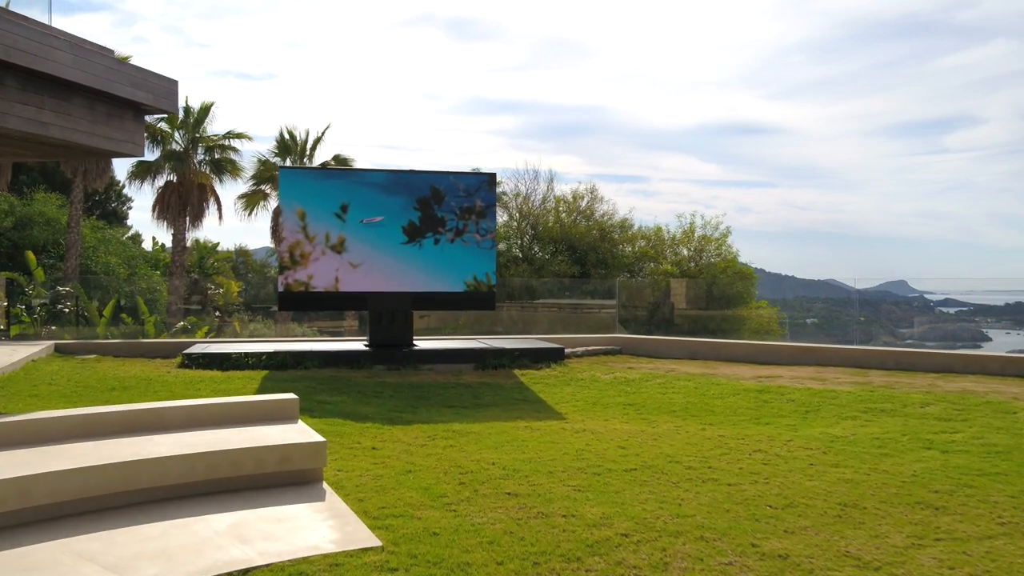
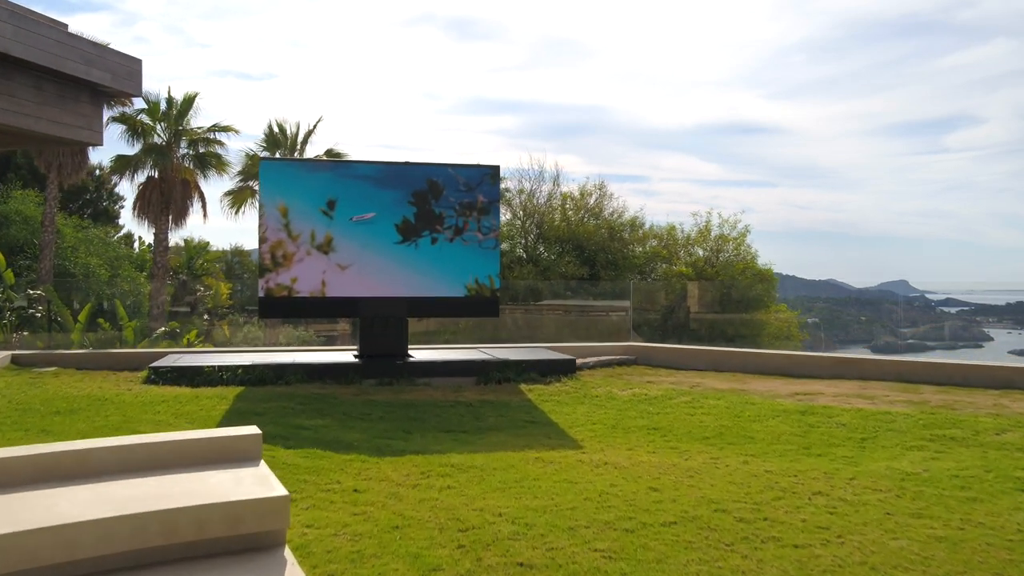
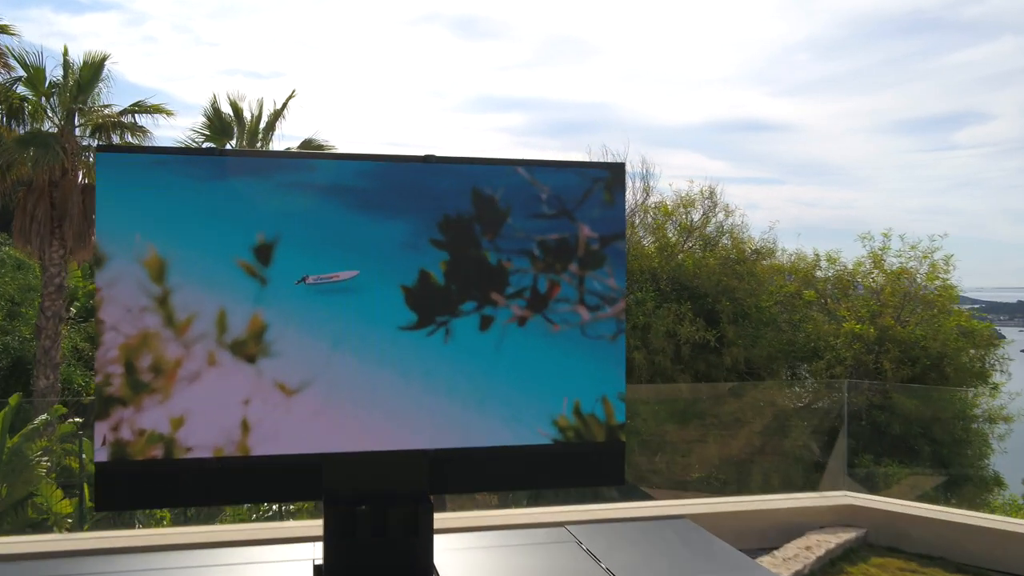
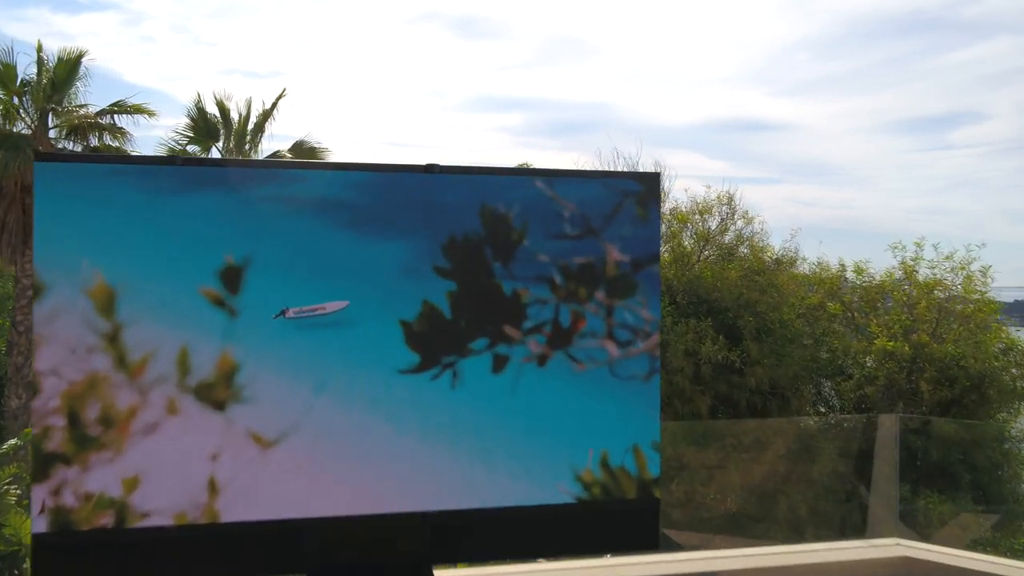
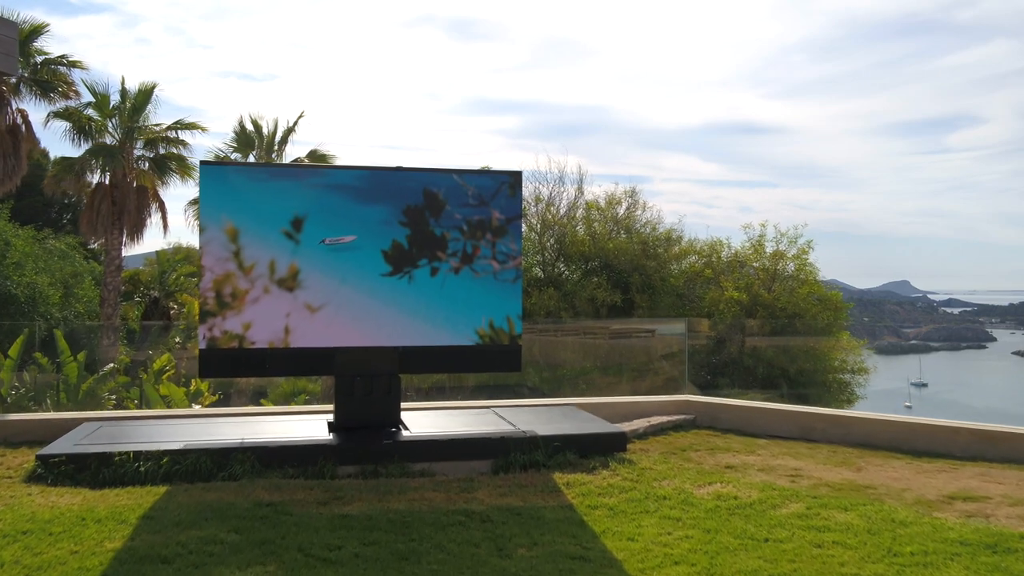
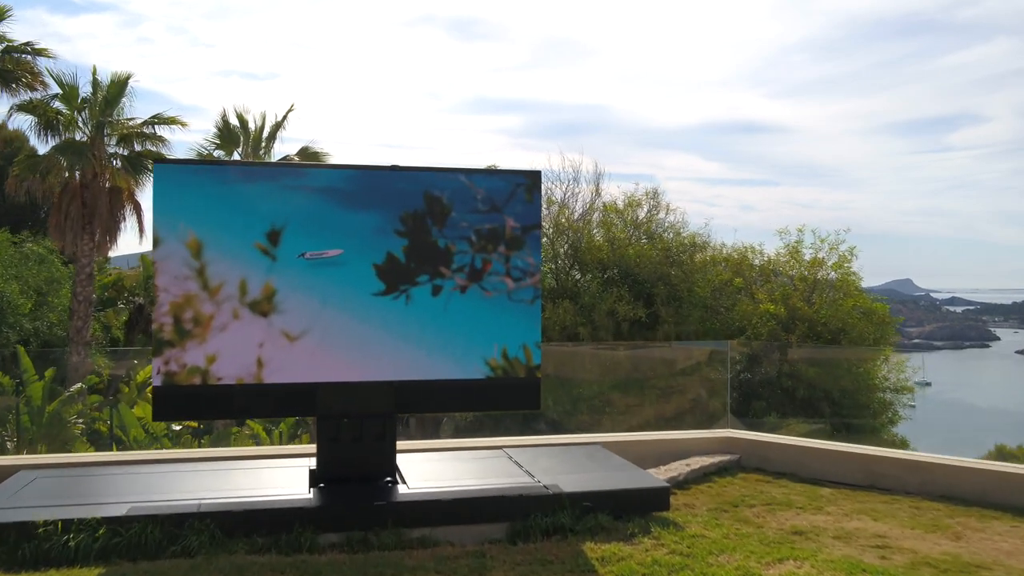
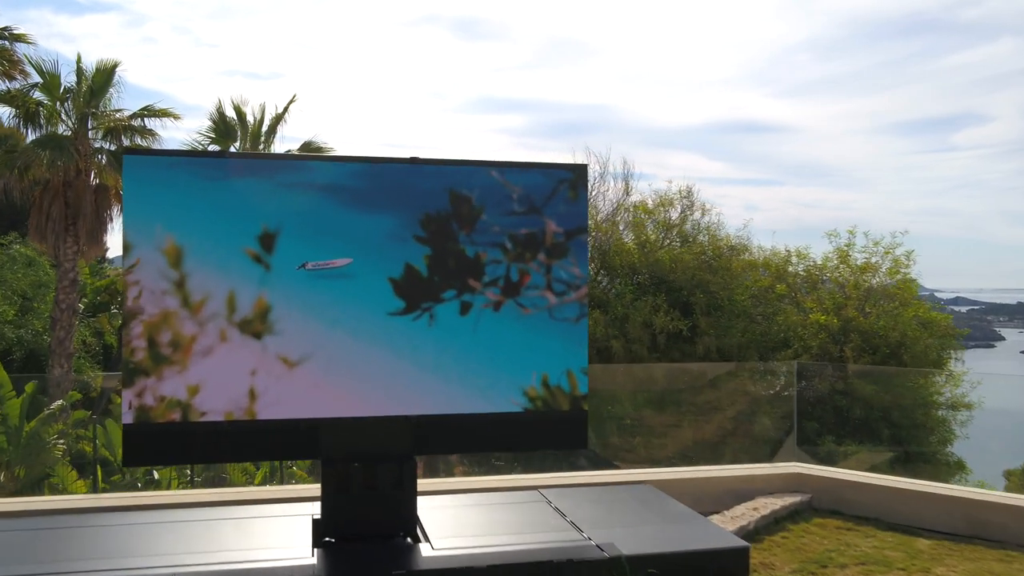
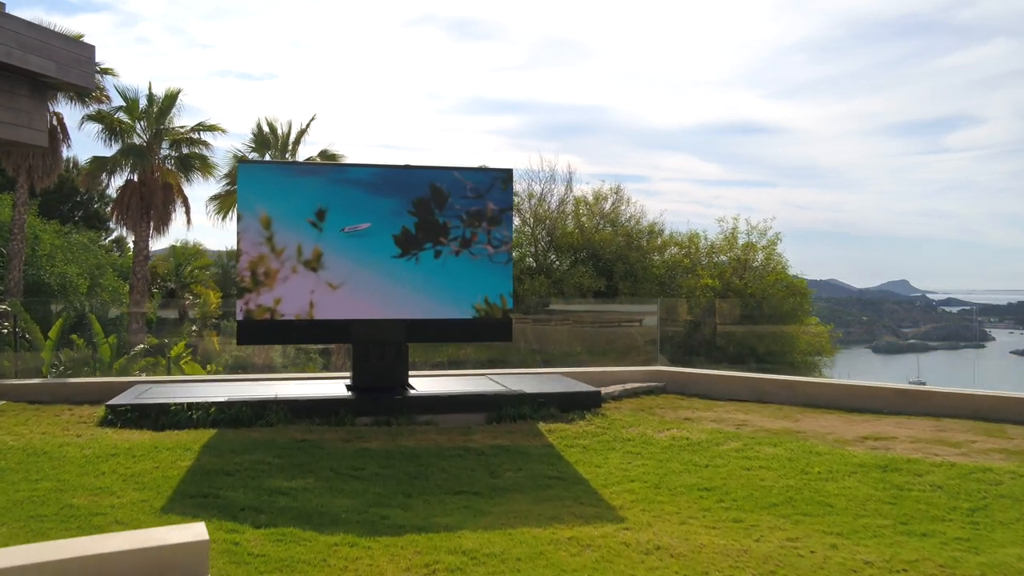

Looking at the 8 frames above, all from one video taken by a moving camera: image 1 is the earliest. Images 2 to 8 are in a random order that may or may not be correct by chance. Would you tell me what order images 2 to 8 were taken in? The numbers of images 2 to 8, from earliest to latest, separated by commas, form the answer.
2, 8, 5, 6, 7, 3, 4
